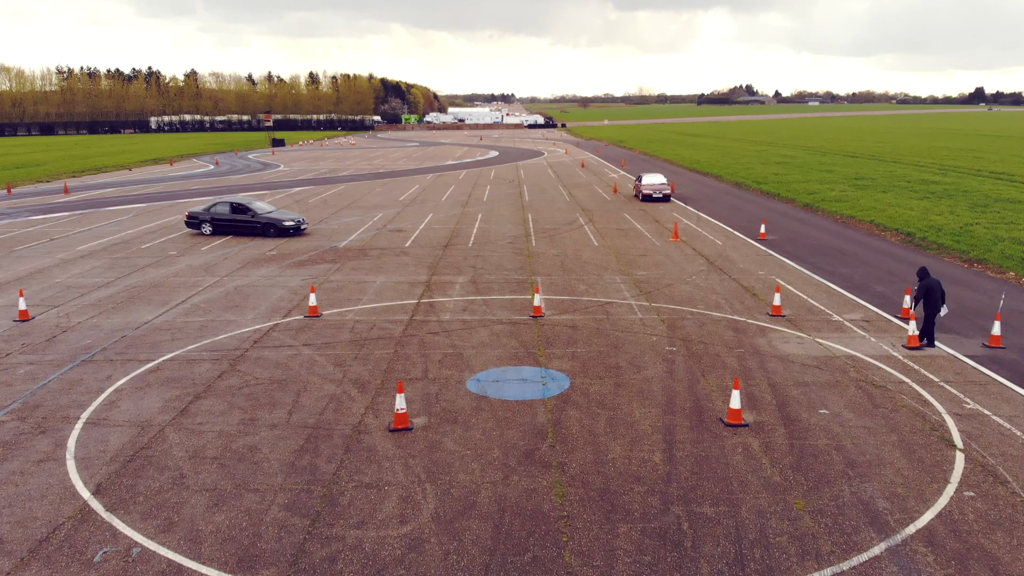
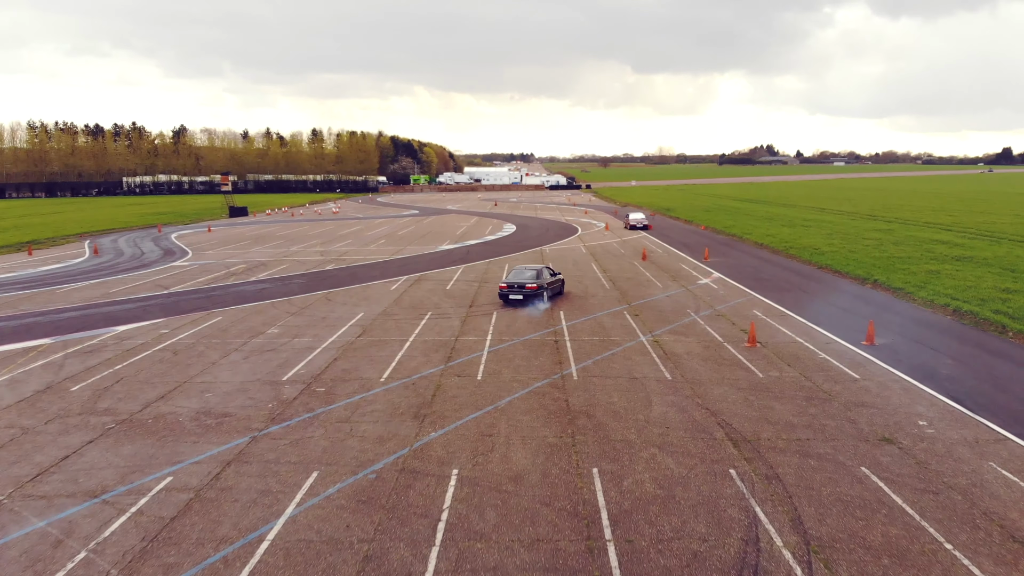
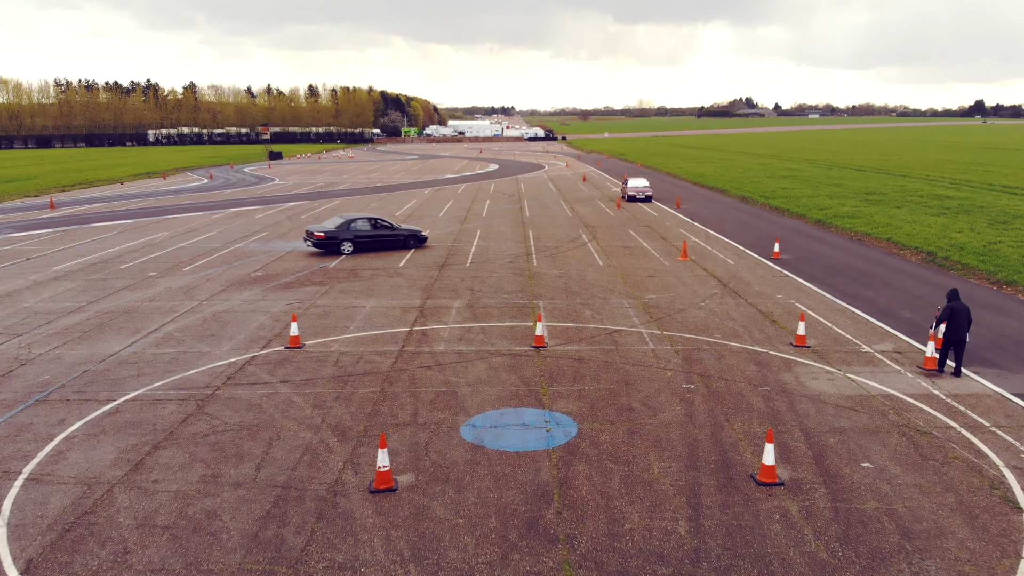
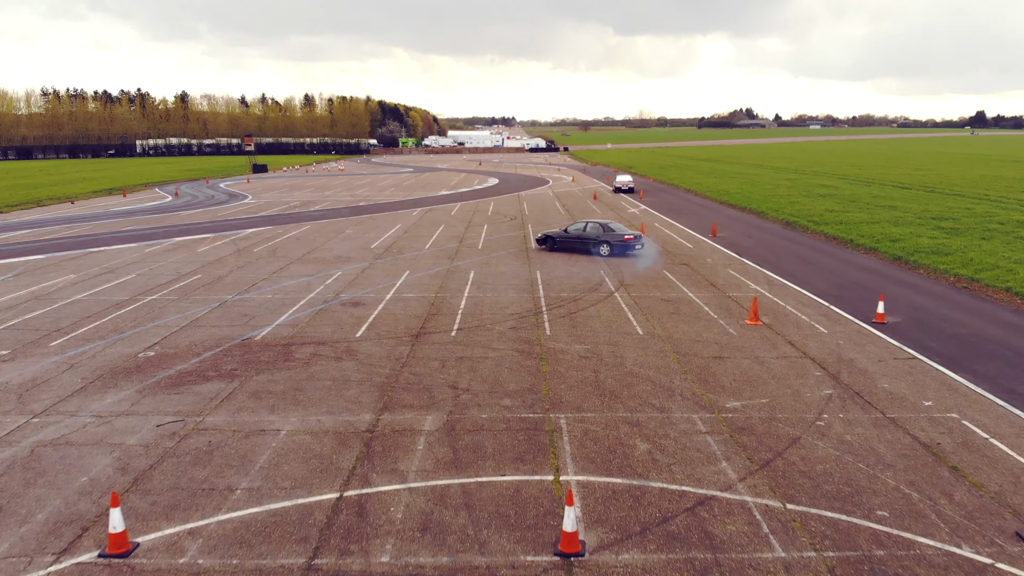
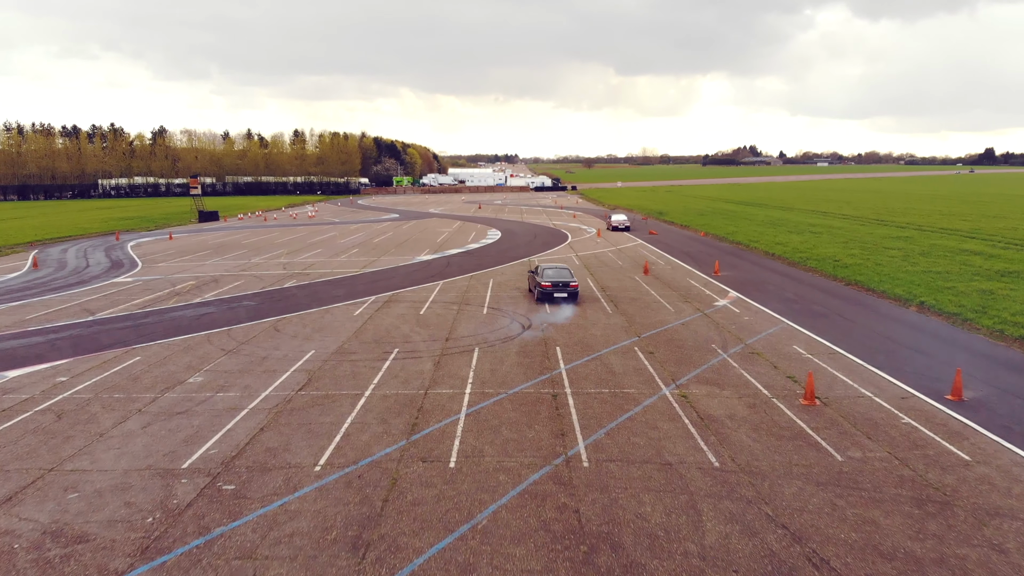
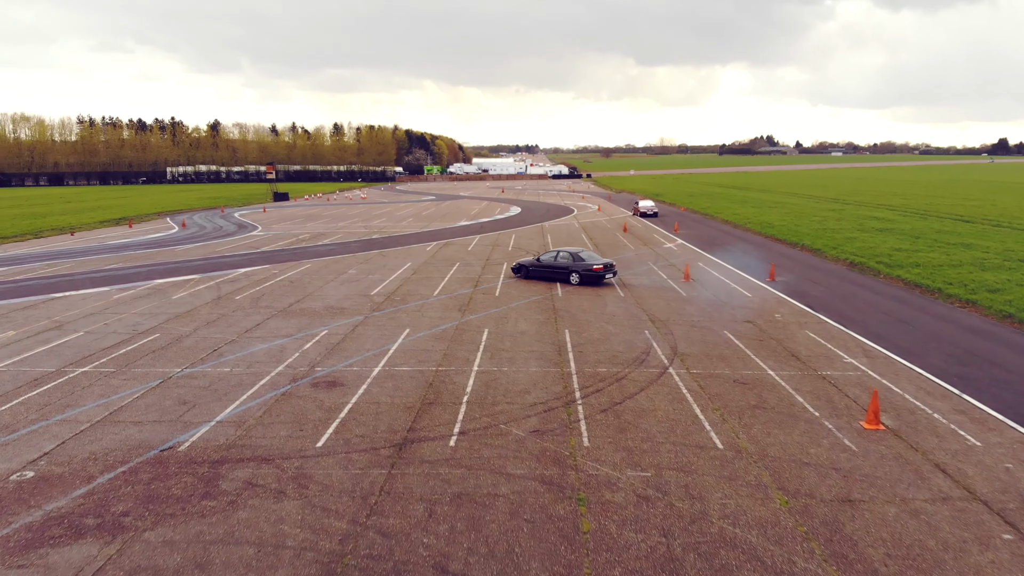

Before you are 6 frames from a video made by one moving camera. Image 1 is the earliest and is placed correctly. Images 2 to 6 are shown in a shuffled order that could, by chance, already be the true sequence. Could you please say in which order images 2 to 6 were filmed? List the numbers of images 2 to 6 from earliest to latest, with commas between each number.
3, 4, 6, 2, 5
